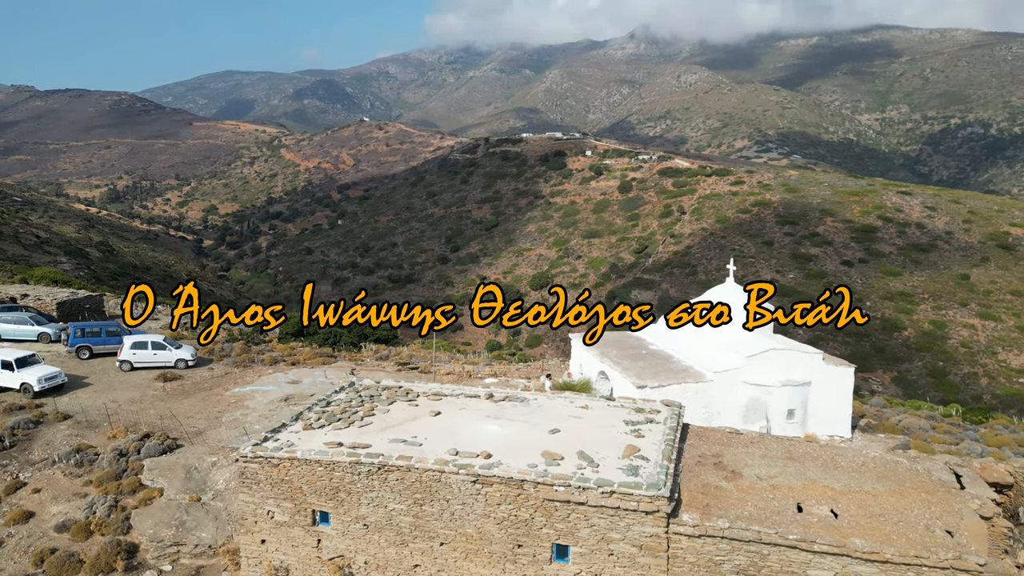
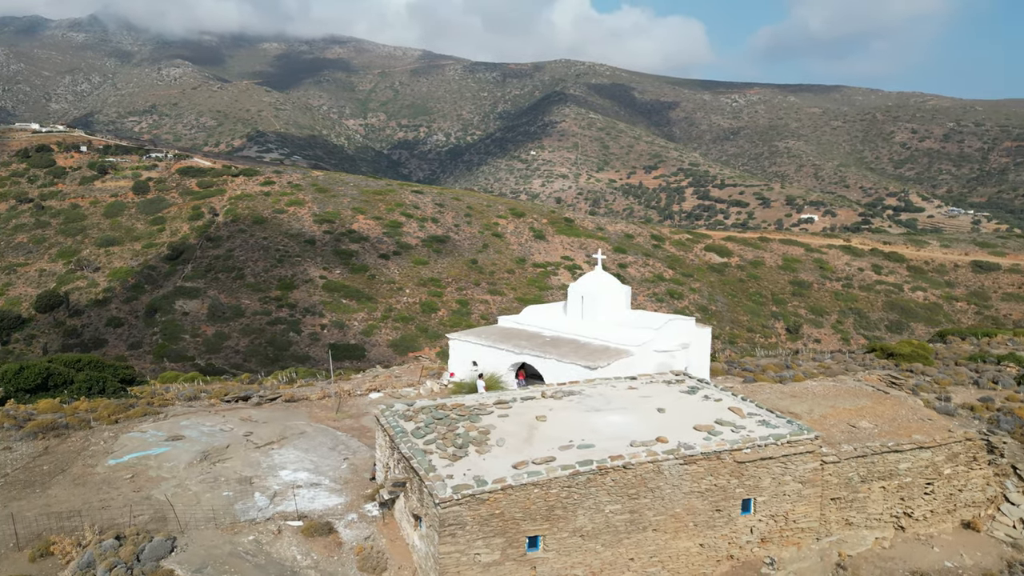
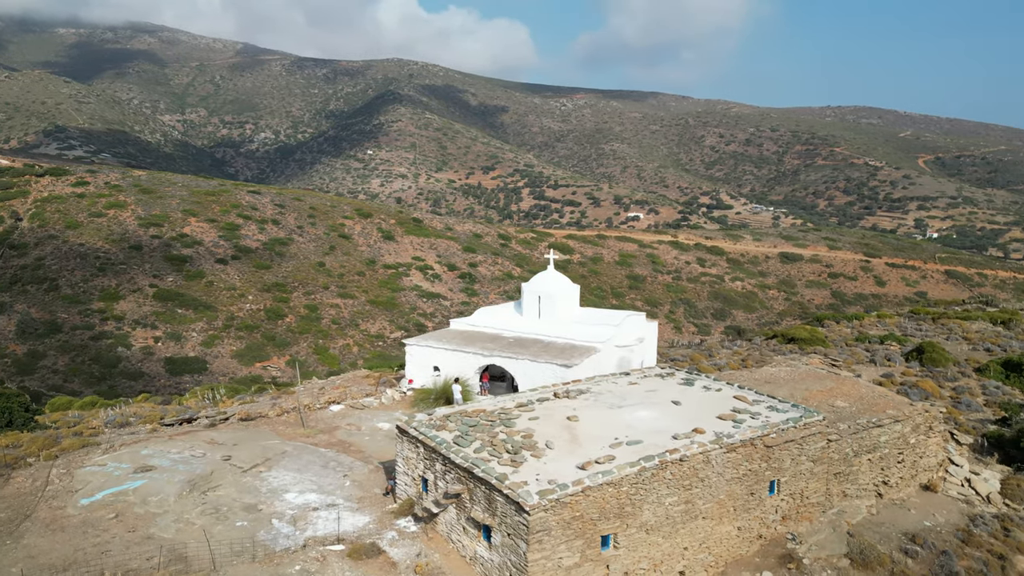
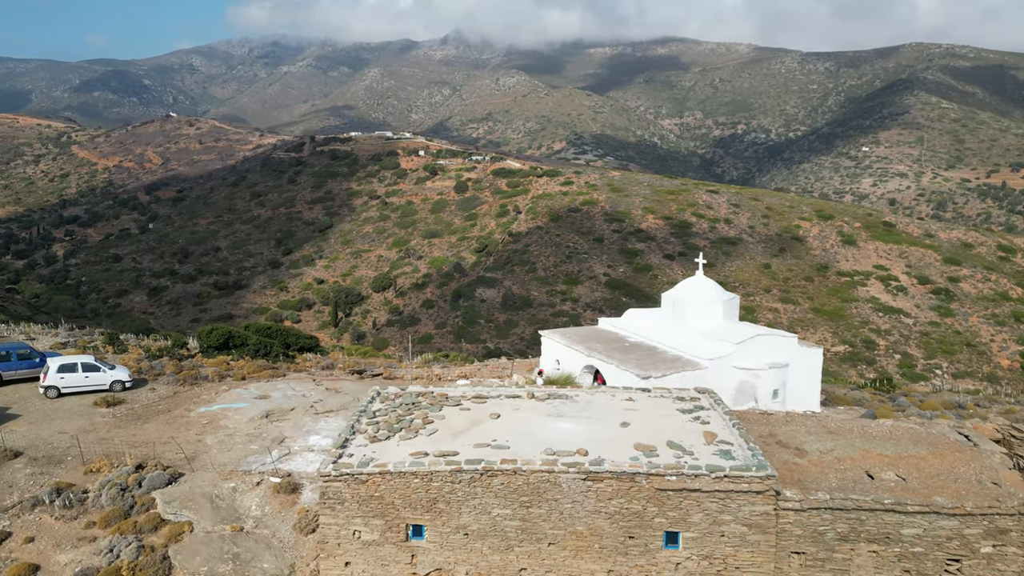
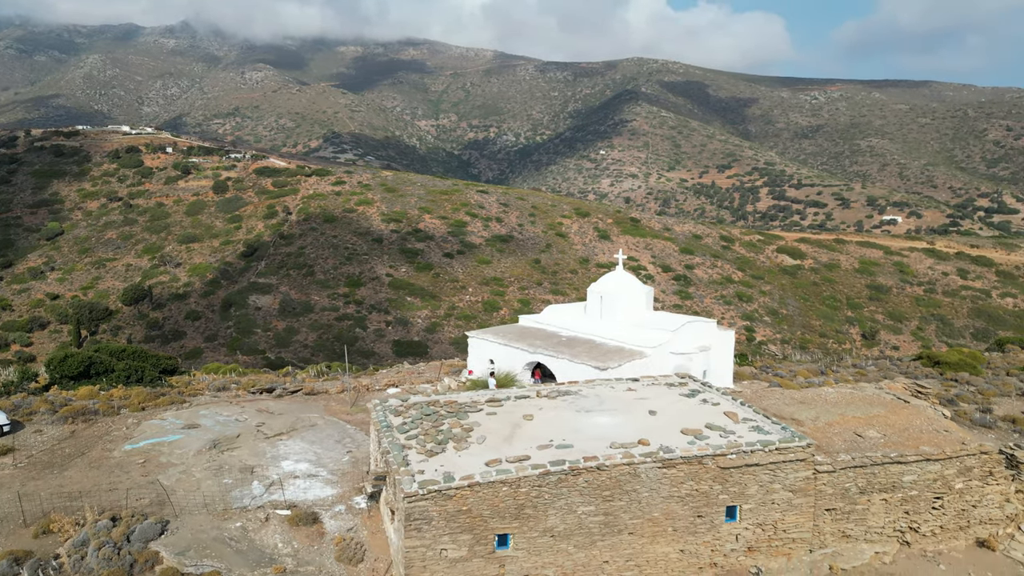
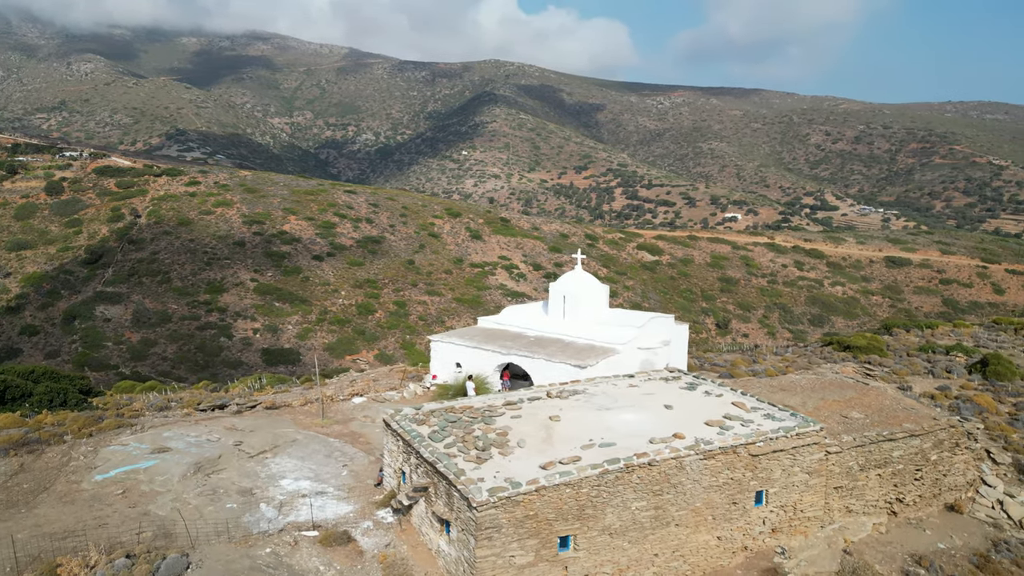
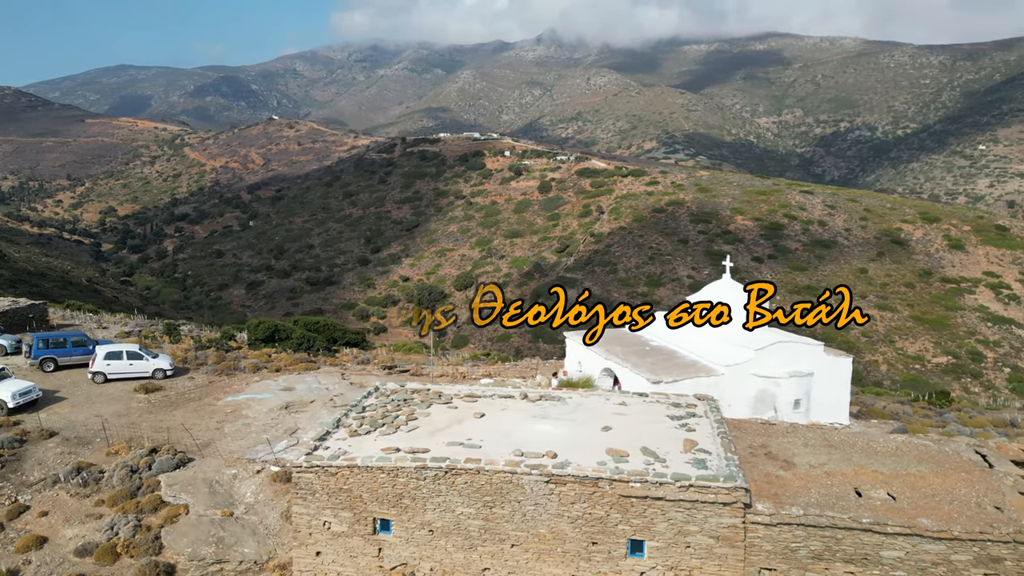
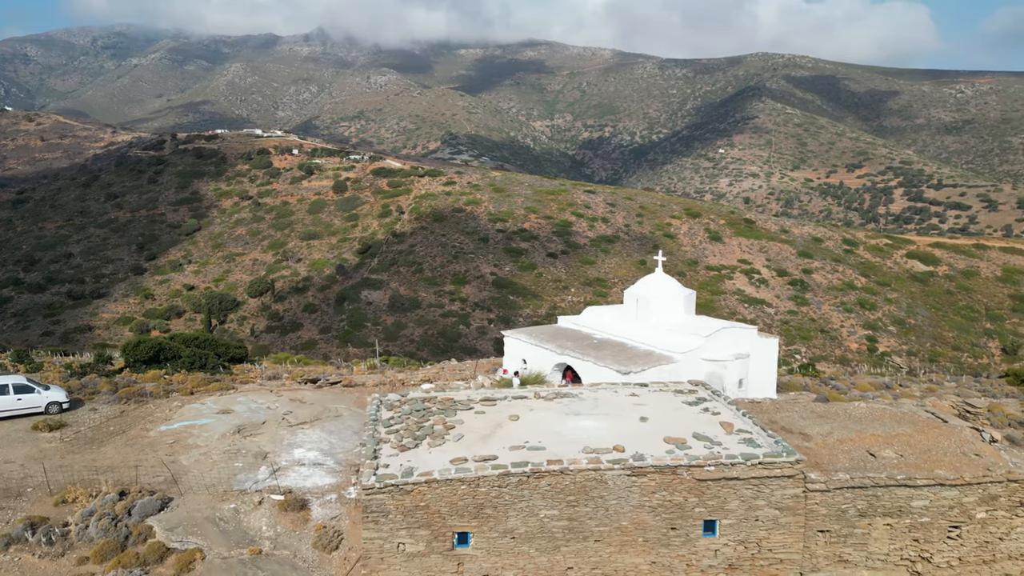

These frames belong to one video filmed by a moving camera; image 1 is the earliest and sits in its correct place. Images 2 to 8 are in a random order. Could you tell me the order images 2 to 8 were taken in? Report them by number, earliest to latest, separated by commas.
7, 4, 8, 5, 2, 6, 3
